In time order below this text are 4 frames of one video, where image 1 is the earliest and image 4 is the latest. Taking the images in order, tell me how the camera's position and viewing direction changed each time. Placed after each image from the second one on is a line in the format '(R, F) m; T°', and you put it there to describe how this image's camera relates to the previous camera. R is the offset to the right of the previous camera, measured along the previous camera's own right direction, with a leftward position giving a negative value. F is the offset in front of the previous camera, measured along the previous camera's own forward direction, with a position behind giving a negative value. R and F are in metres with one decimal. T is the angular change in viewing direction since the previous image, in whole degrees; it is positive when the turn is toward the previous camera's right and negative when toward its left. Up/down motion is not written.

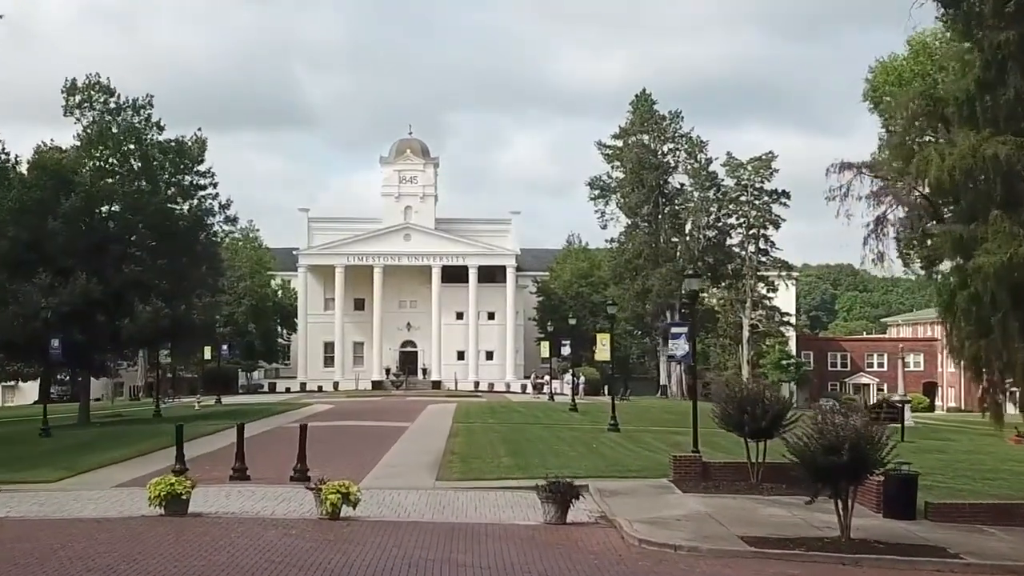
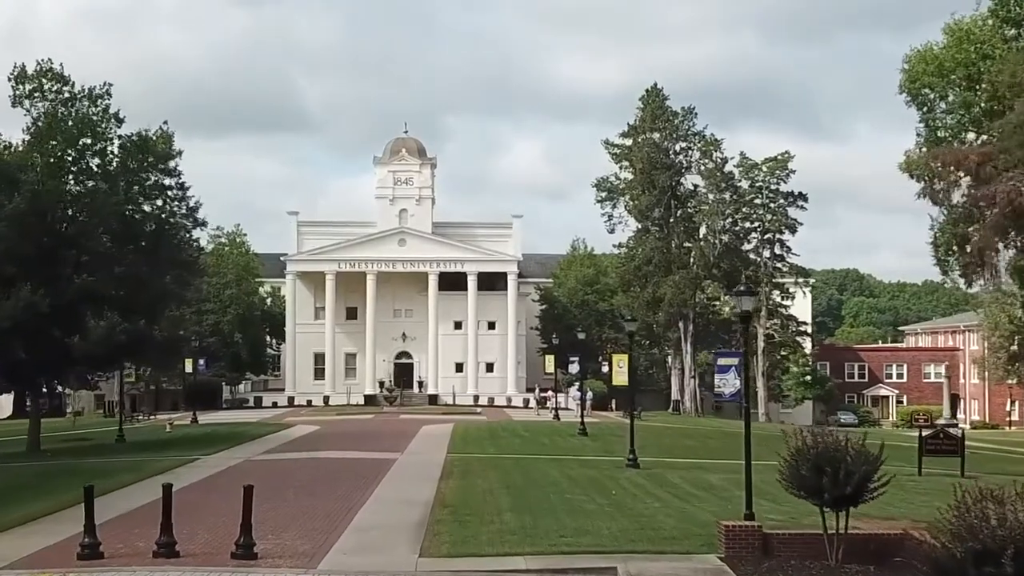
(-0.1, +4.4) m; 0°
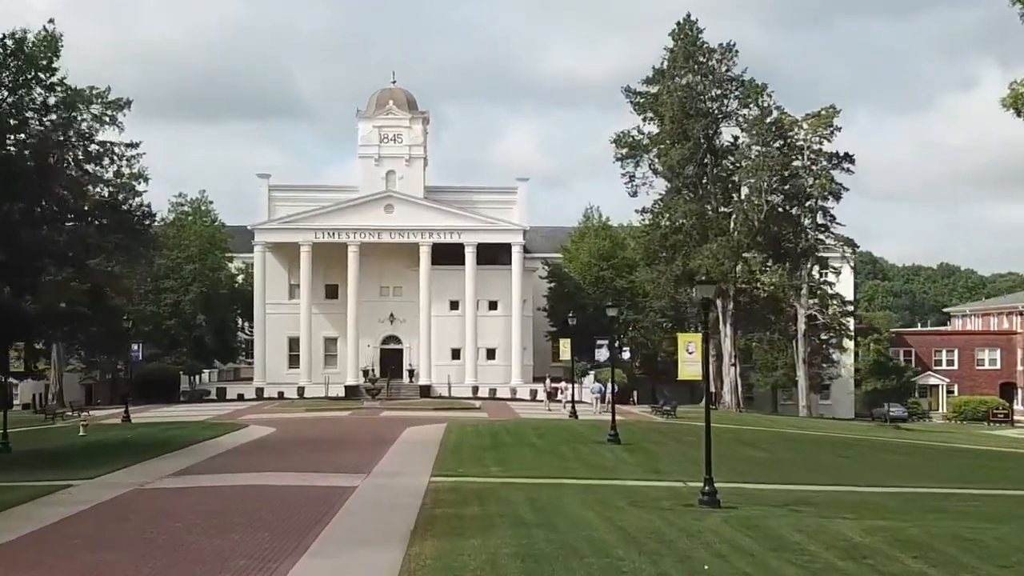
(-0.2, +9.7) m; 0°
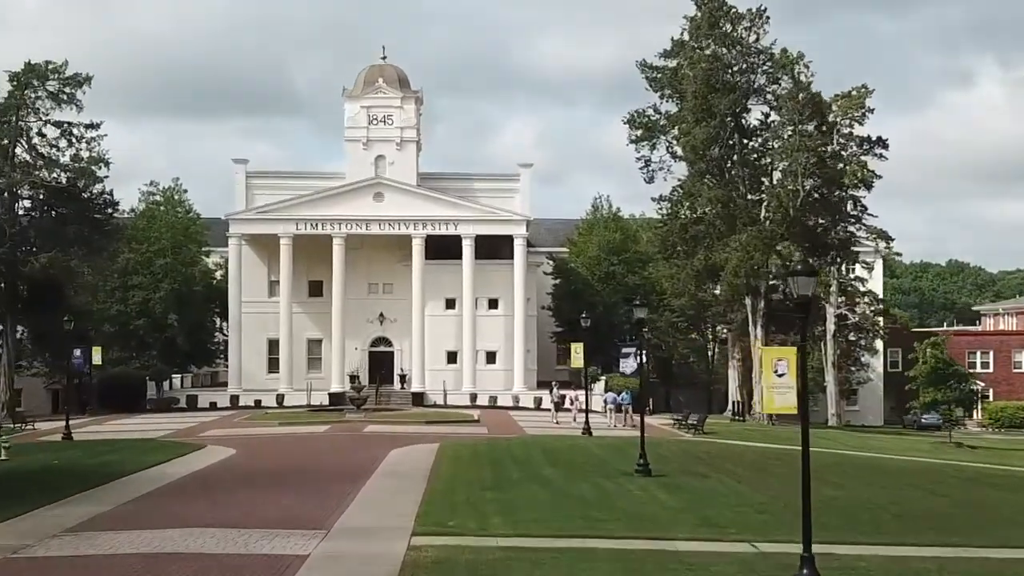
(-0.1, +5.8) m; 0°
